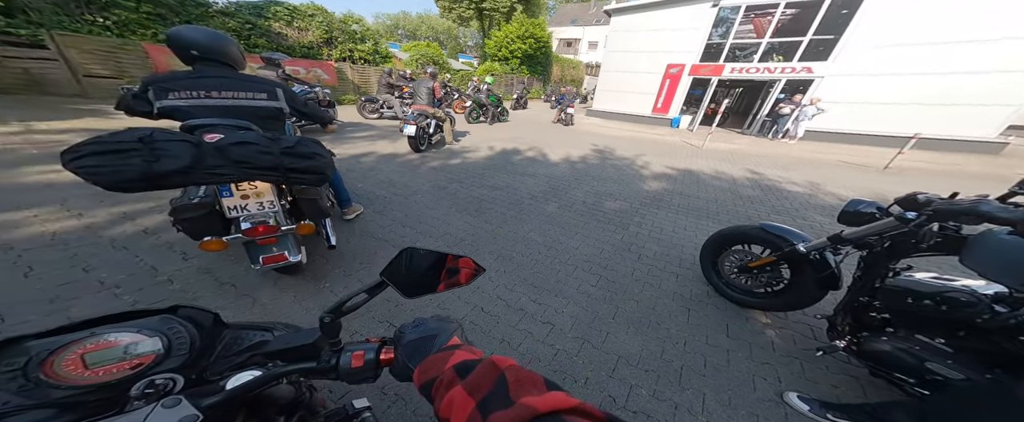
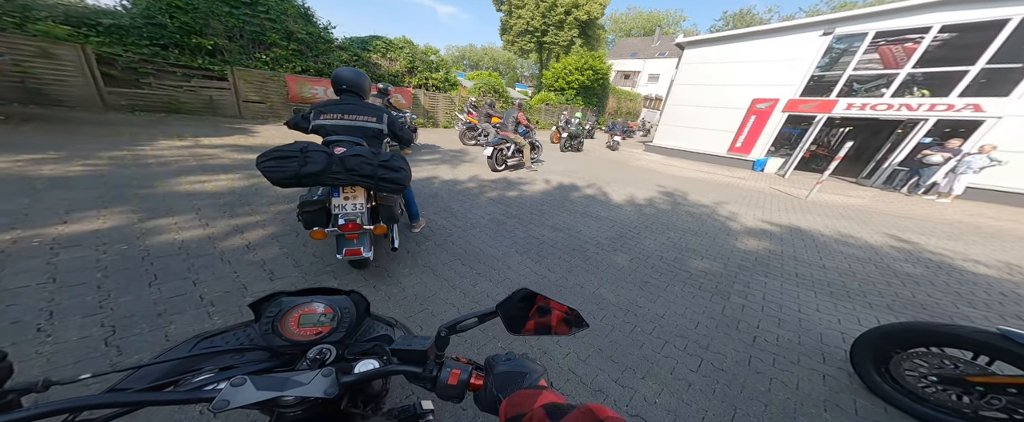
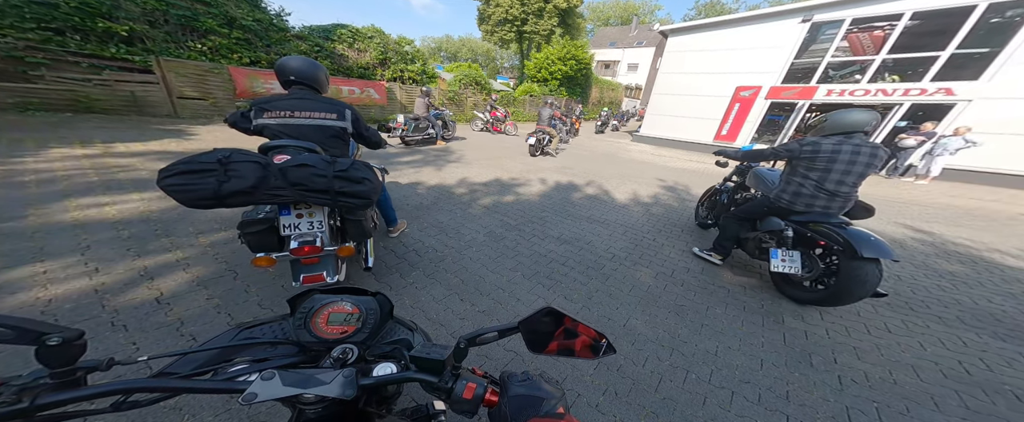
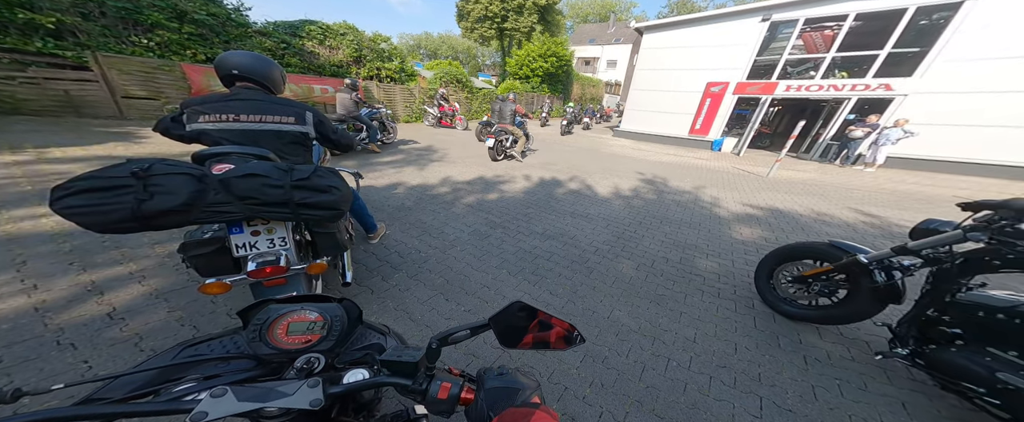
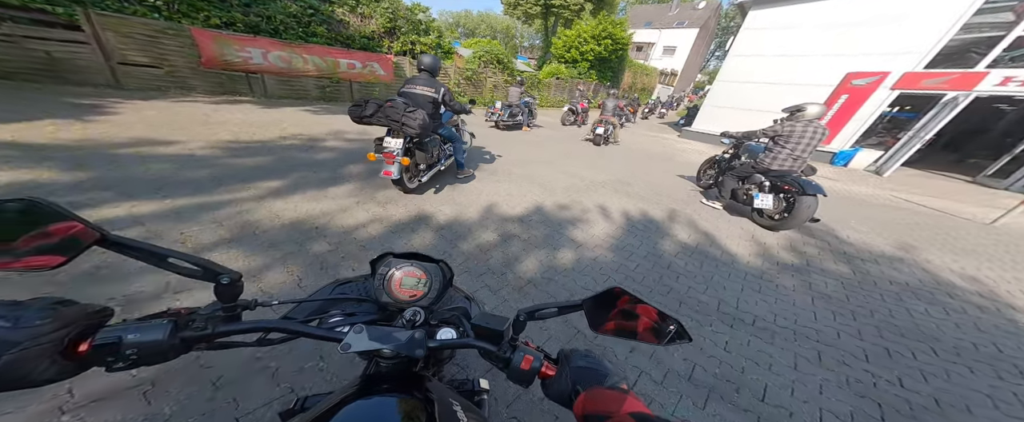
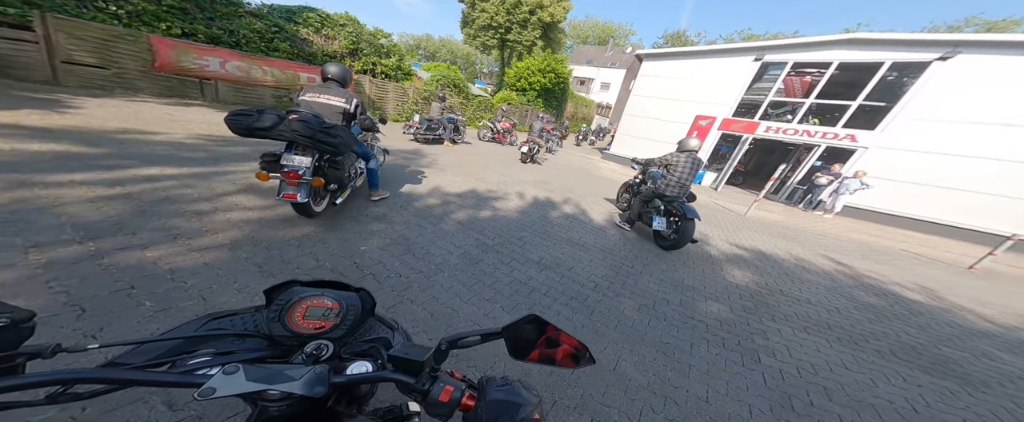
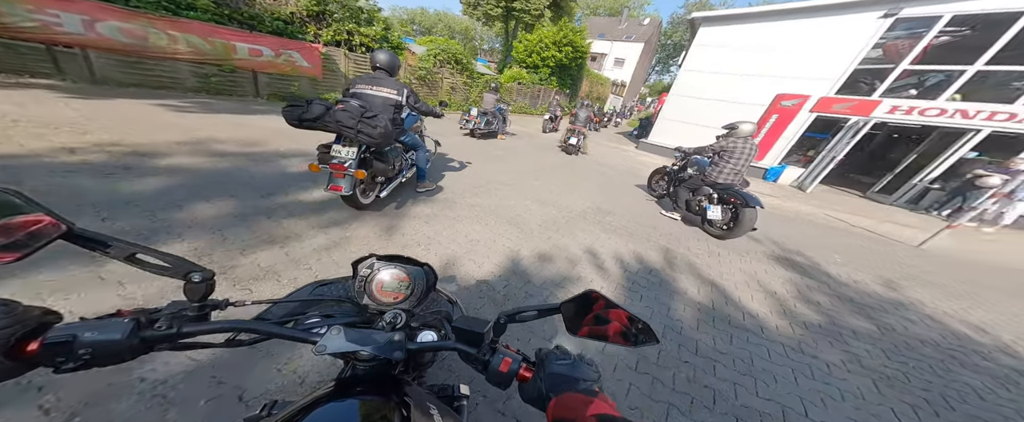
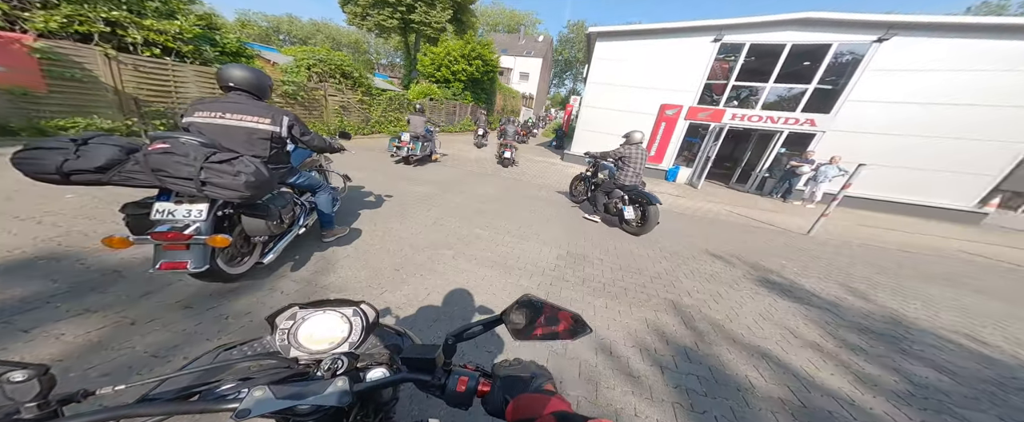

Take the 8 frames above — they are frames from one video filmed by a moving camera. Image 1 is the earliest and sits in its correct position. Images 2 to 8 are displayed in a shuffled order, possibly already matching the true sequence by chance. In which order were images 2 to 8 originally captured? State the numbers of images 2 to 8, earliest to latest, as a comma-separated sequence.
2, 4, 3, 6, 5, 7, 8
